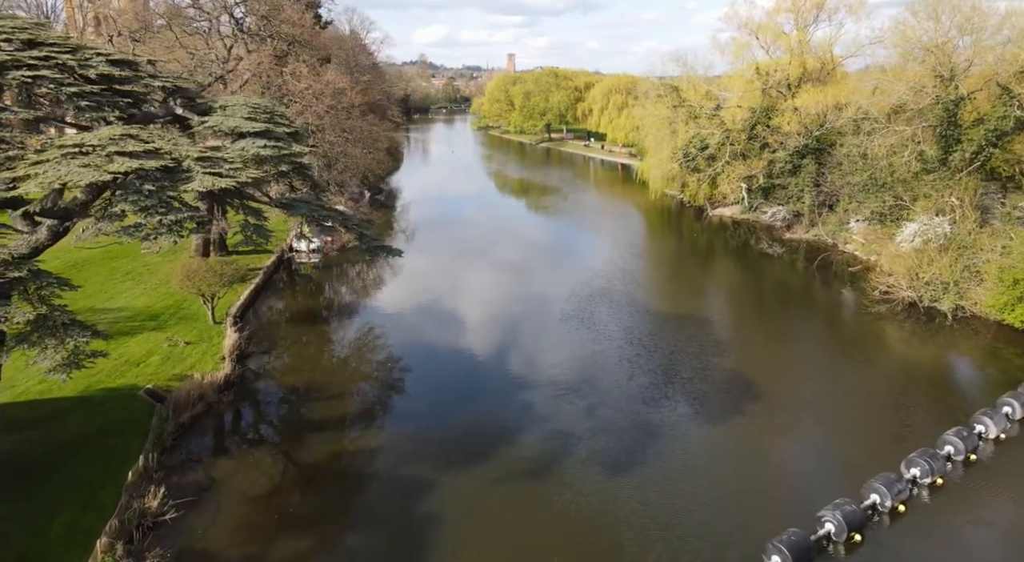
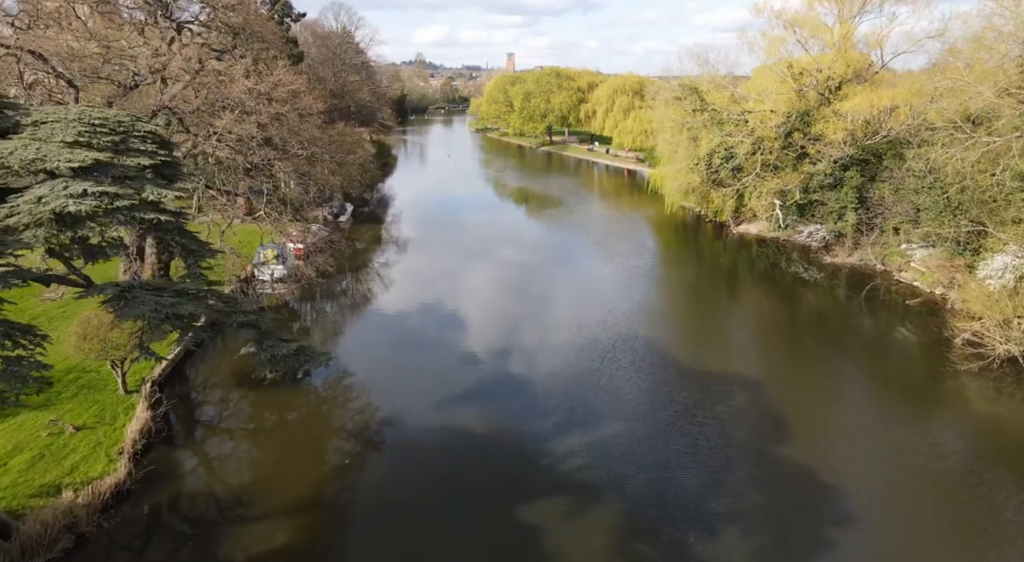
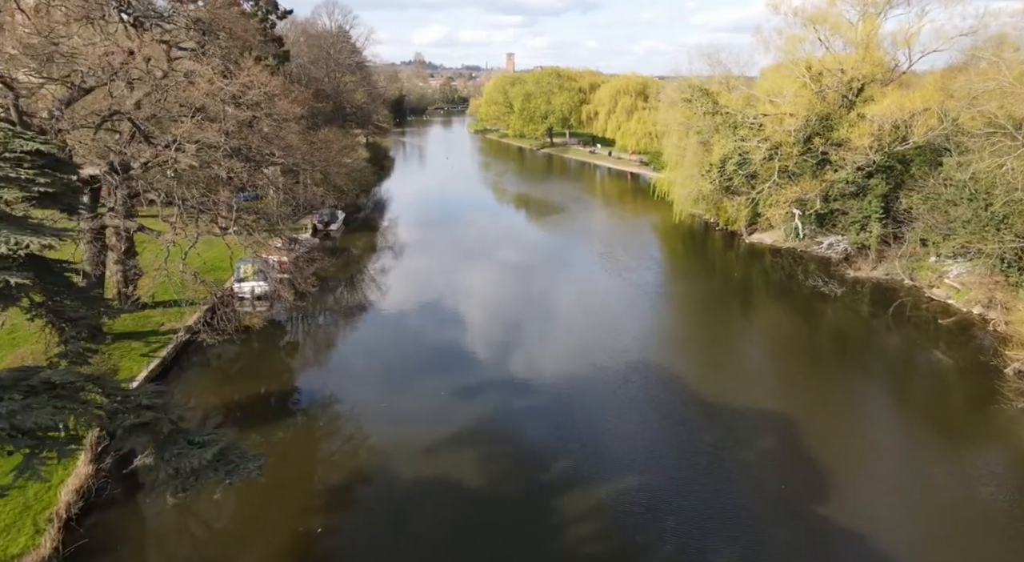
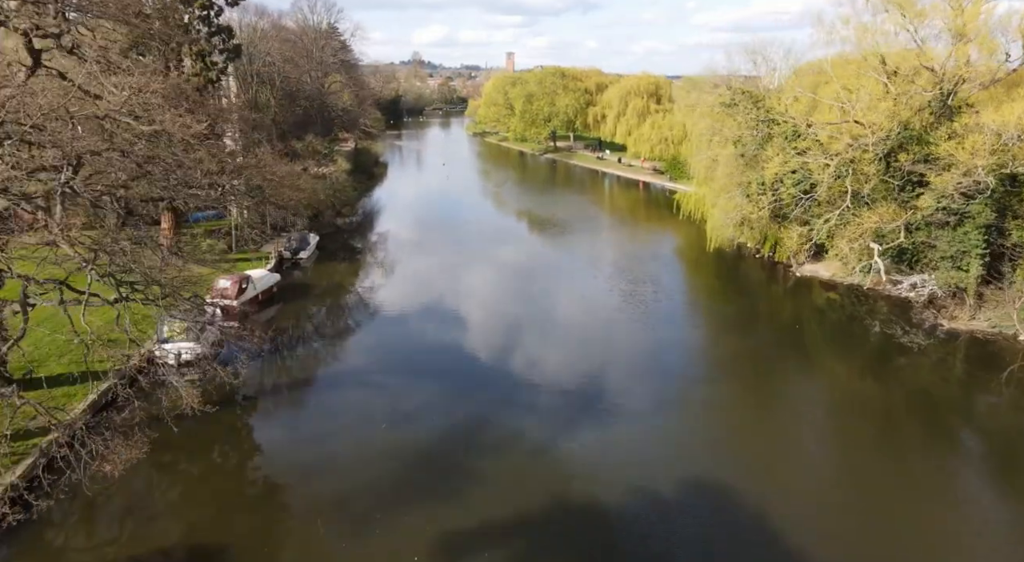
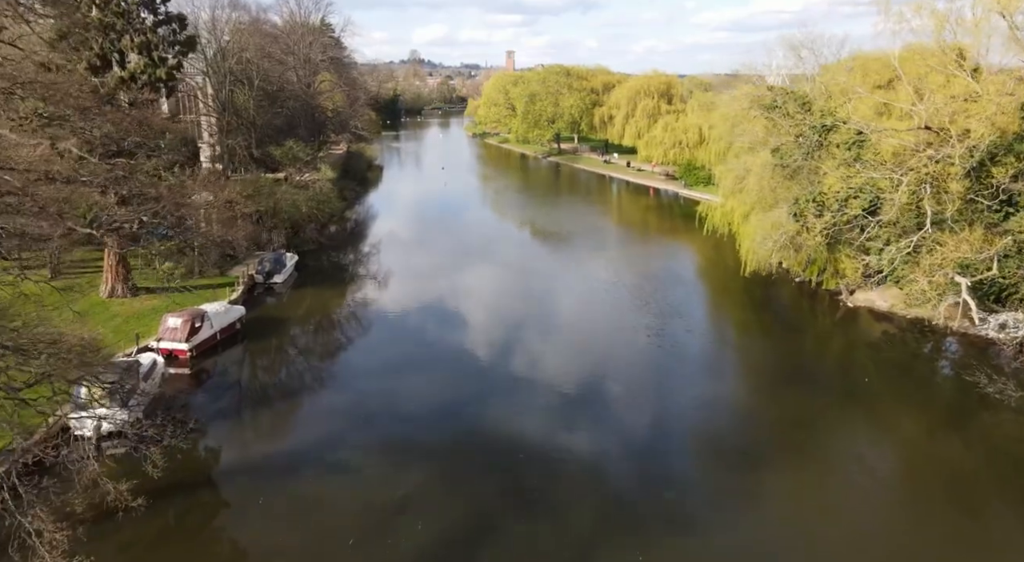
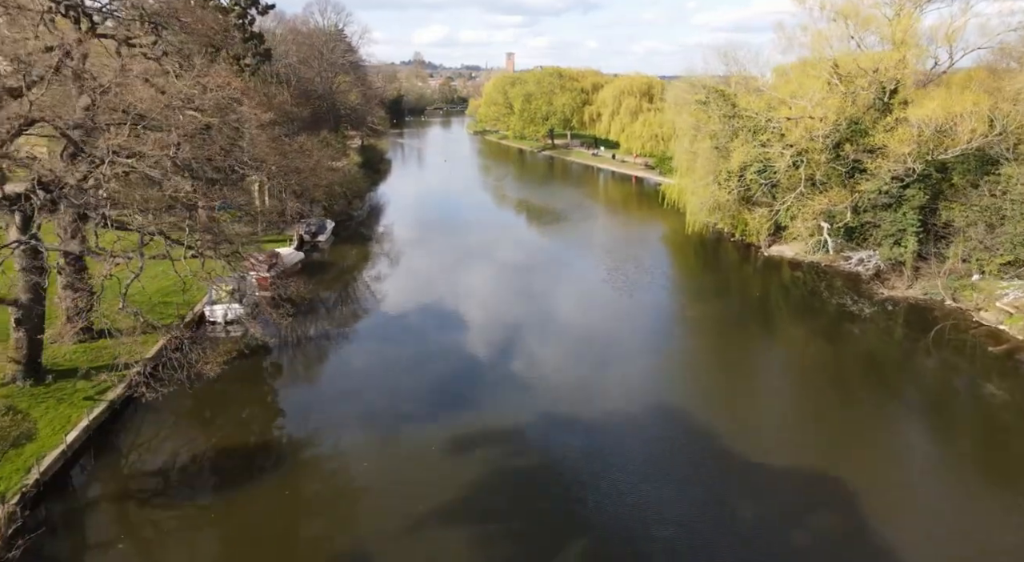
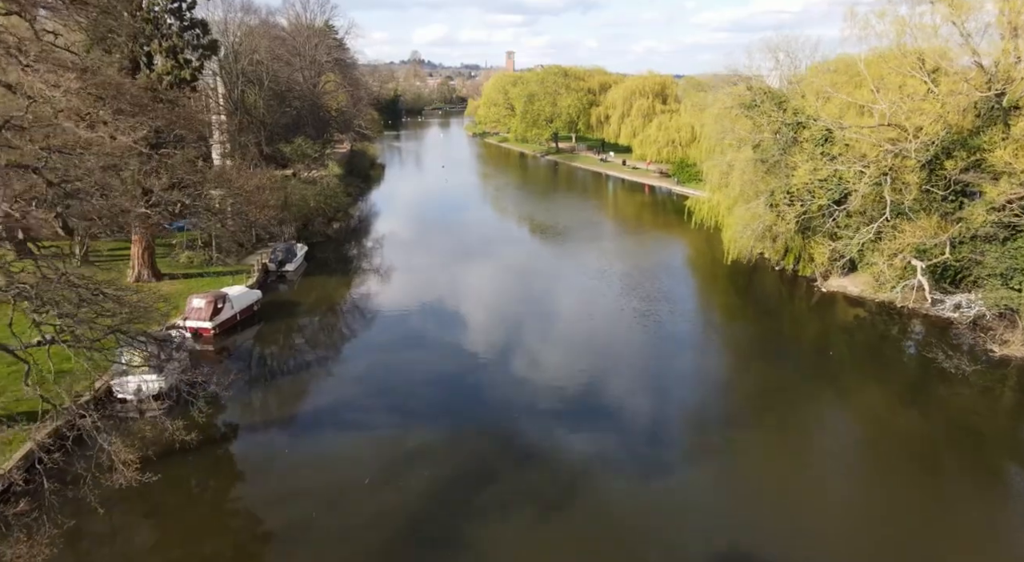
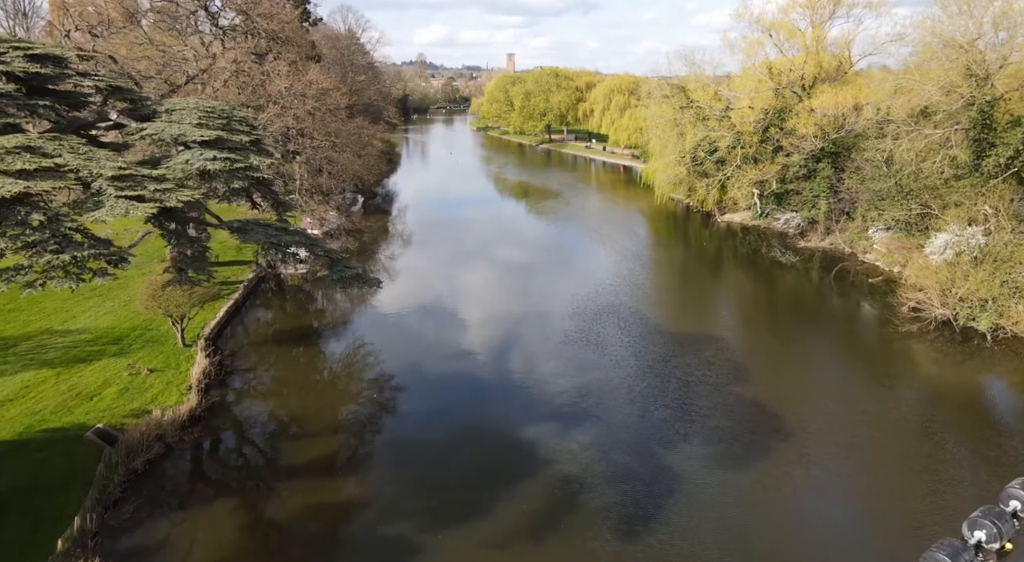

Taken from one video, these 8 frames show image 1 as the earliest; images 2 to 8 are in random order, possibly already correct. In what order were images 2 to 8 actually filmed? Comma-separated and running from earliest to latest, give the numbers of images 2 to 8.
8, 2, 3, 6, 4, 7, 5
